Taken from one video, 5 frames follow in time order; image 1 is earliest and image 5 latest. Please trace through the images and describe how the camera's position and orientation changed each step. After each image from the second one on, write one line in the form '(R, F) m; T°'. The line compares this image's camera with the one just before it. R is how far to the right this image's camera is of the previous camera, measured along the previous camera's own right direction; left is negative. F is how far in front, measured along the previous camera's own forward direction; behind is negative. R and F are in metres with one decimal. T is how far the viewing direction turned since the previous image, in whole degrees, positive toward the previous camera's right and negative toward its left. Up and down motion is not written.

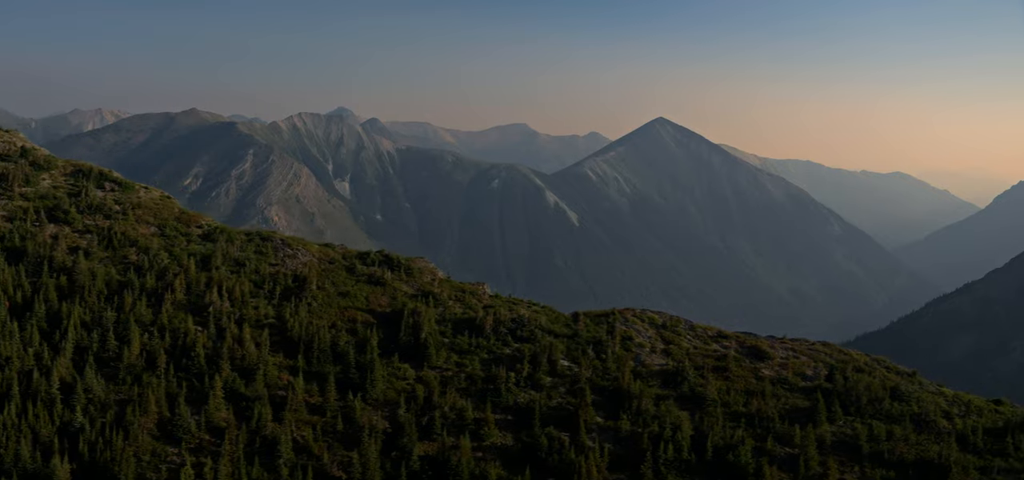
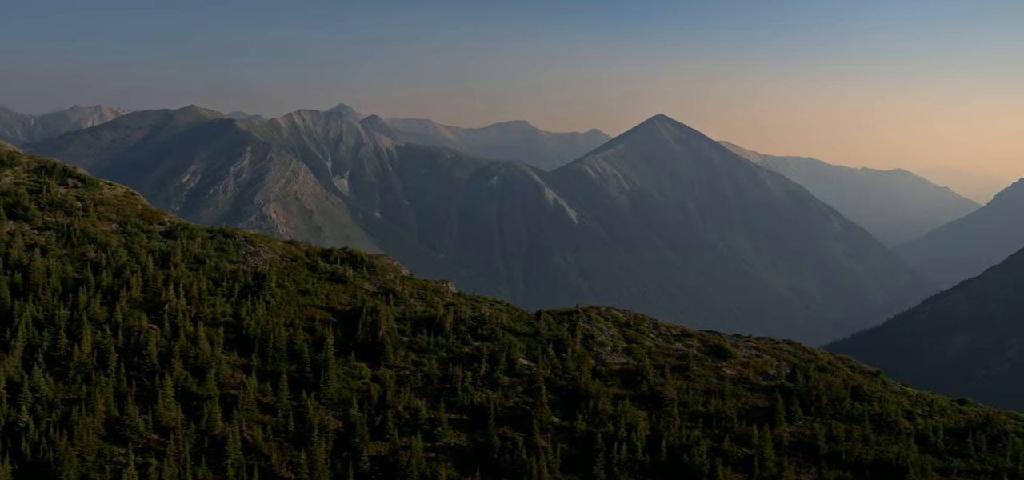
(+3.9, +0.8) m; 0°
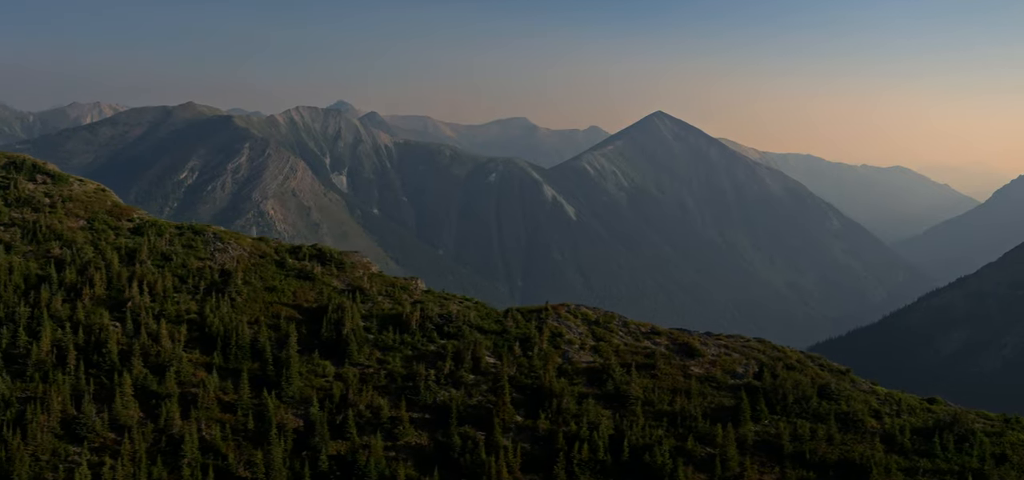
(+3.1, +0.6) m; 0°
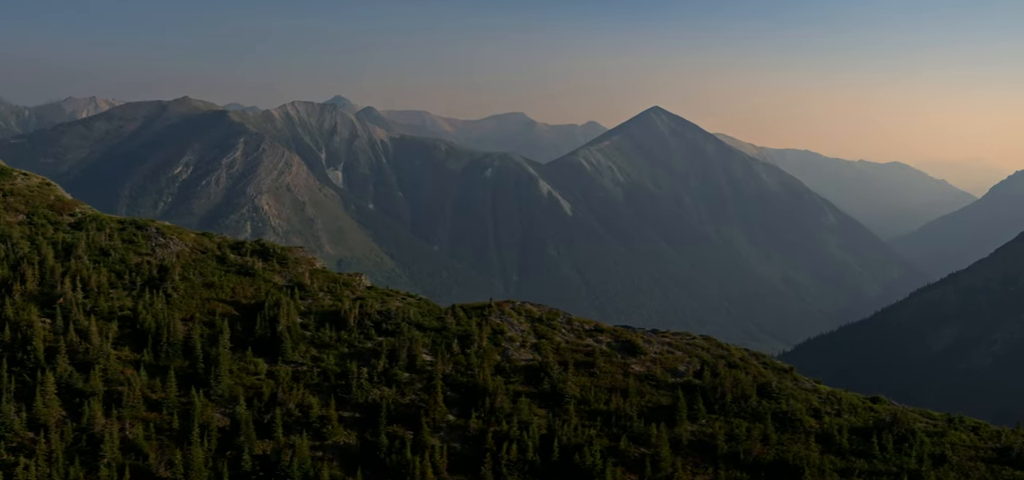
(+5.4, +1.0) m; 0°
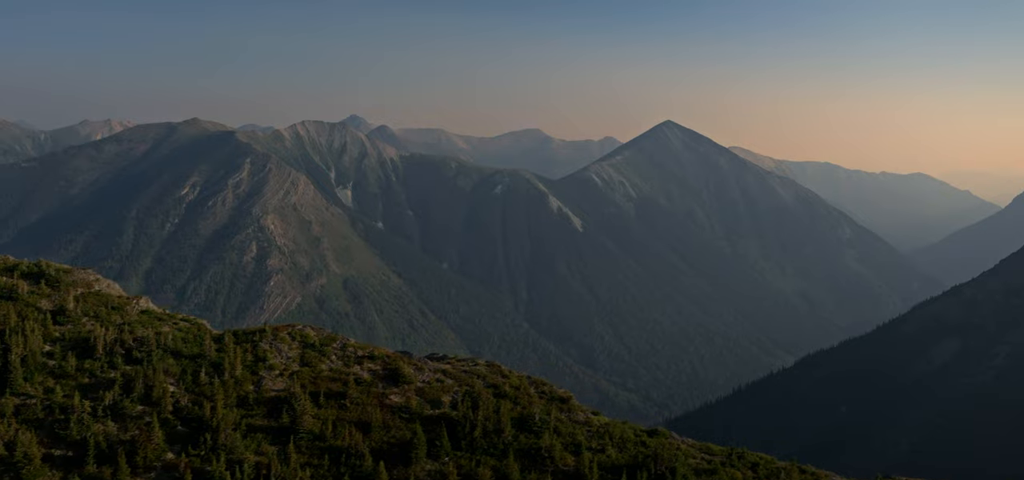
(+22.2, +4.4) m; -2°
